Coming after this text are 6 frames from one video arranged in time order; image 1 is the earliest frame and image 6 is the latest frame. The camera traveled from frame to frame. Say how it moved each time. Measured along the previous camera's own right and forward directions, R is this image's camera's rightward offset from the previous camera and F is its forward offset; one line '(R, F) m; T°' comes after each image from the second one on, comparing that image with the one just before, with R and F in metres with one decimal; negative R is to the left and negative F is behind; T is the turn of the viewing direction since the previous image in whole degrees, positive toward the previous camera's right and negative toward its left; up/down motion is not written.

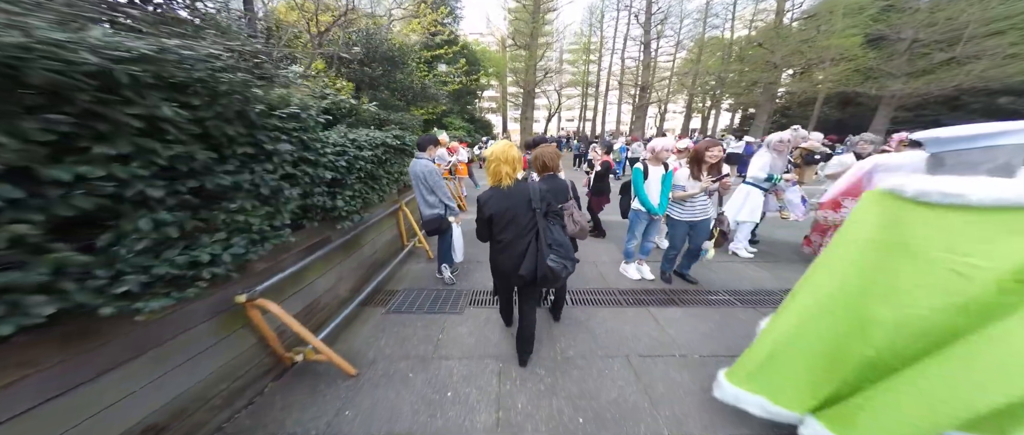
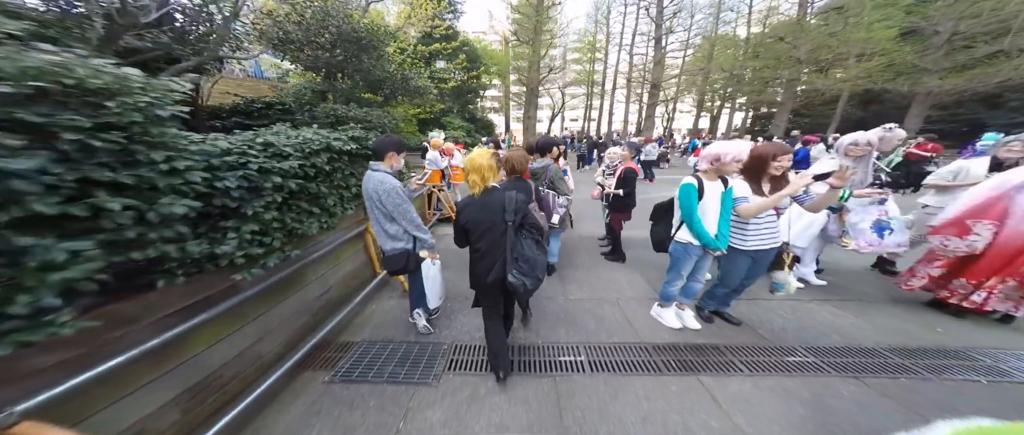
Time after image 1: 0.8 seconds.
(+0.1, +1.0) m; -1°
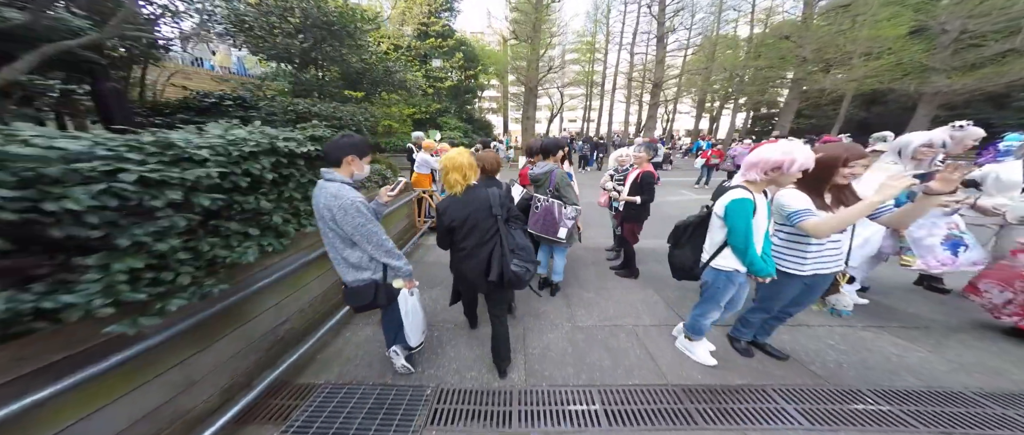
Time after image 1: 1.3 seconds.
(0.0, +0.5) m; 0°
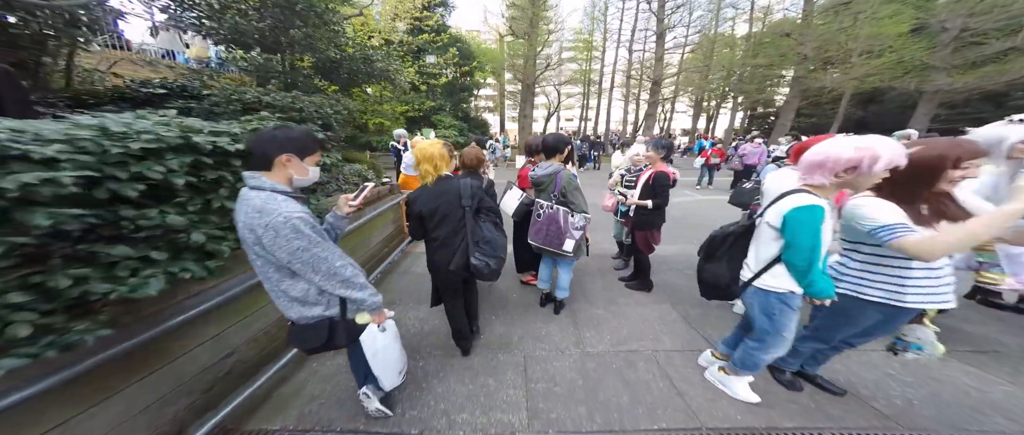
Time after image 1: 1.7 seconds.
(0.0, +0.4) m; +1°
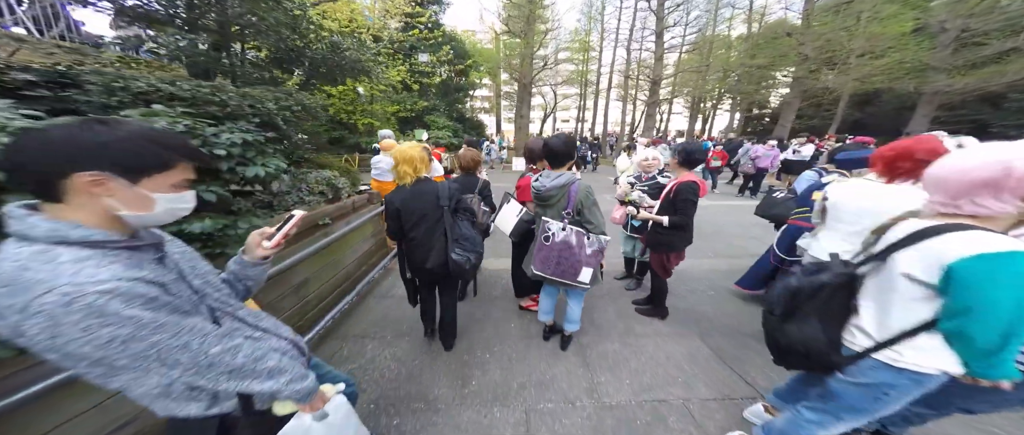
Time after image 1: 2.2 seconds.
(0.0, +0.5) m; +1°
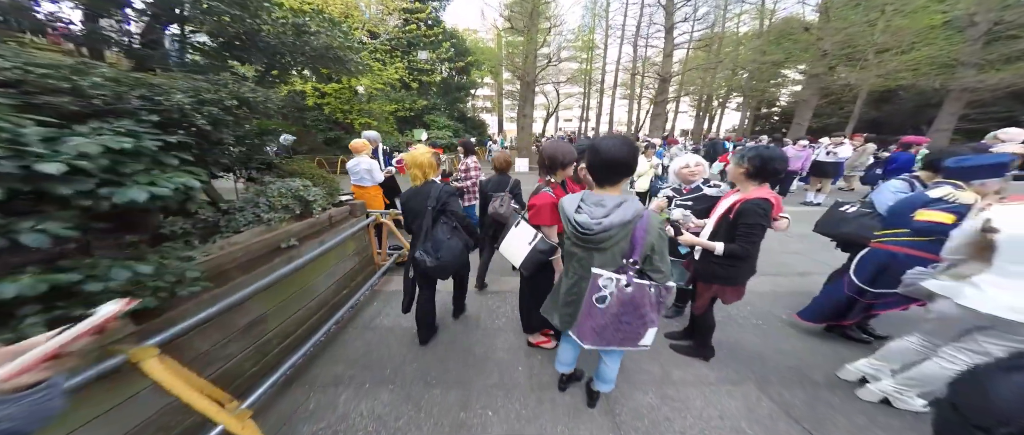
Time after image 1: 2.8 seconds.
(-0.1, +0.5) m; 0°
